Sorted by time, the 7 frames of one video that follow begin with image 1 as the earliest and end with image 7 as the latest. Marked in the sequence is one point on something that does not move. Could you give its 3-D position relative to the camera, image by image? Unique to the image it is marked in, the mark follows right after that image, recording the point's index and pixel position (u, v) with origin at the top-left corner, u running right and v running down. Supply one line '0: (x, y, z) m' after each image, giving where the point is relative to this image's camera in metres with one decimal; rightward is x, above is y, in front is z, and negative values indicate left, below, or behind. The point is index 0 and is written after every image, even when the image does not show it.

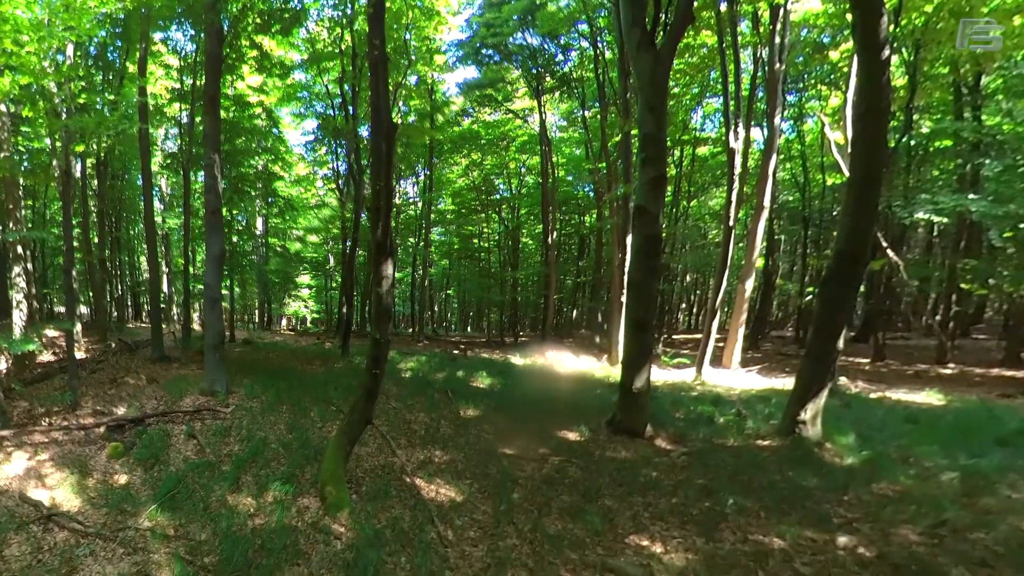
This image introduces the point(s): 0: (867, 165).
0: (+7.8, +2.8, +7.7) m
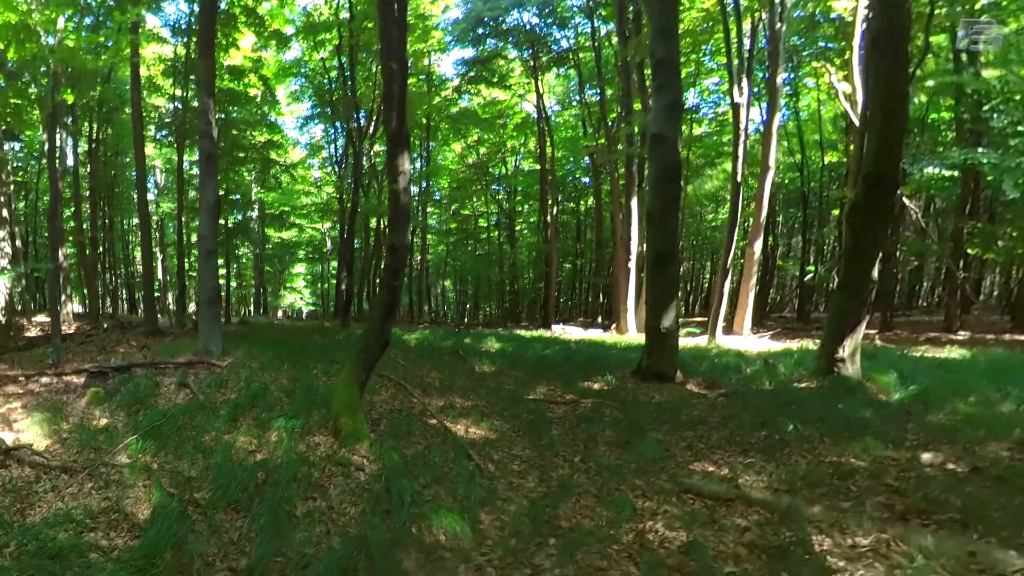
0: (+8.1, +4.4, +7.3) m
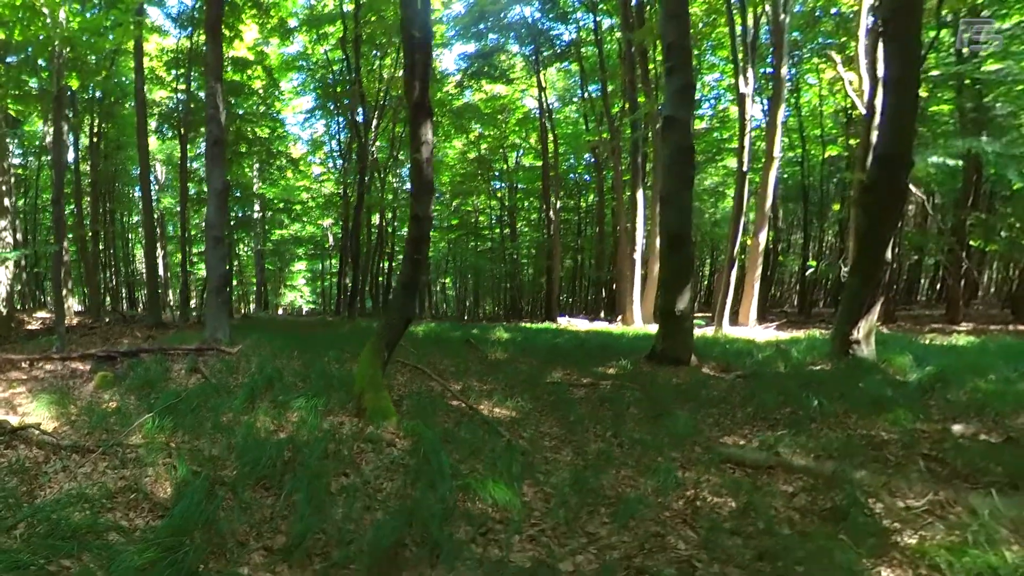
0: (+8.4, +4.8, +7.3) m
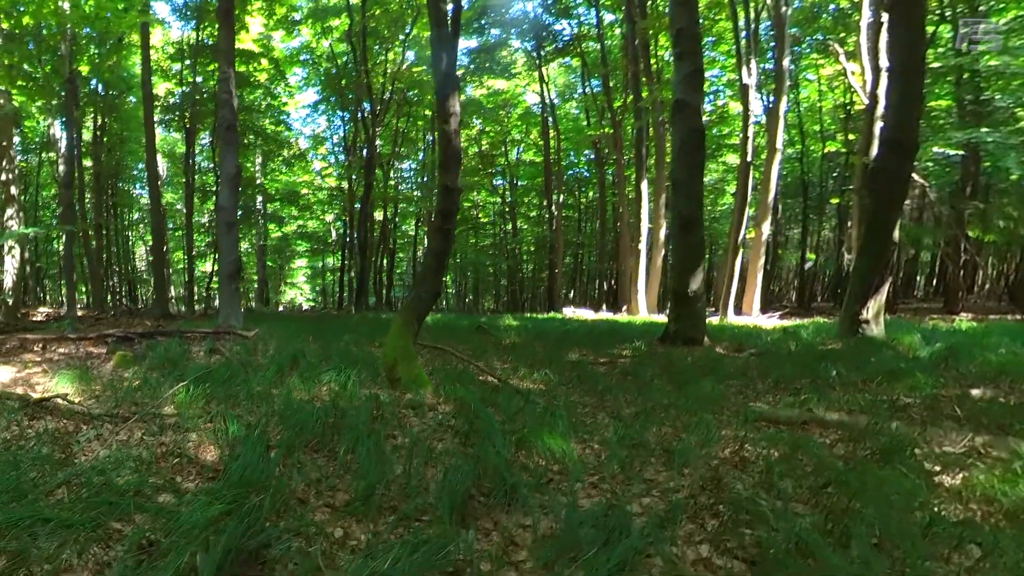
0: (+8.7, +5.2, +7.4) m
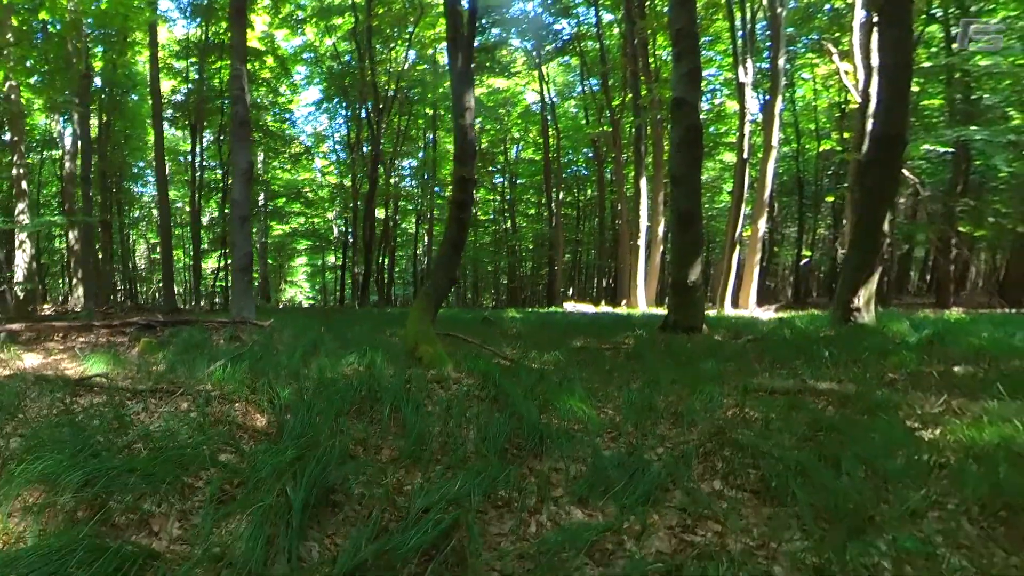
0: (+8.9, +5.5, +7.7) m
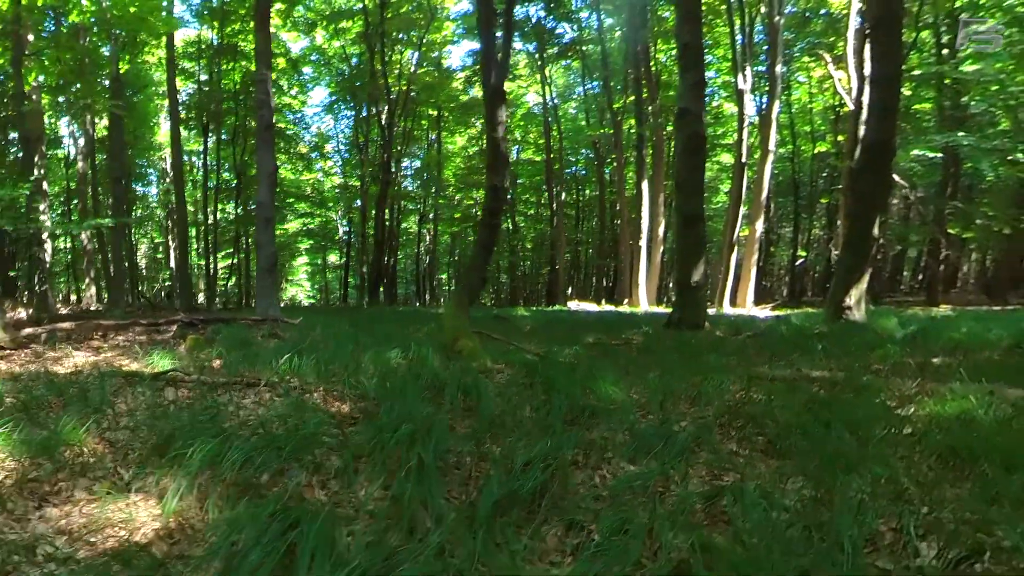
0: (+9.3, +5.5, +8.3) m
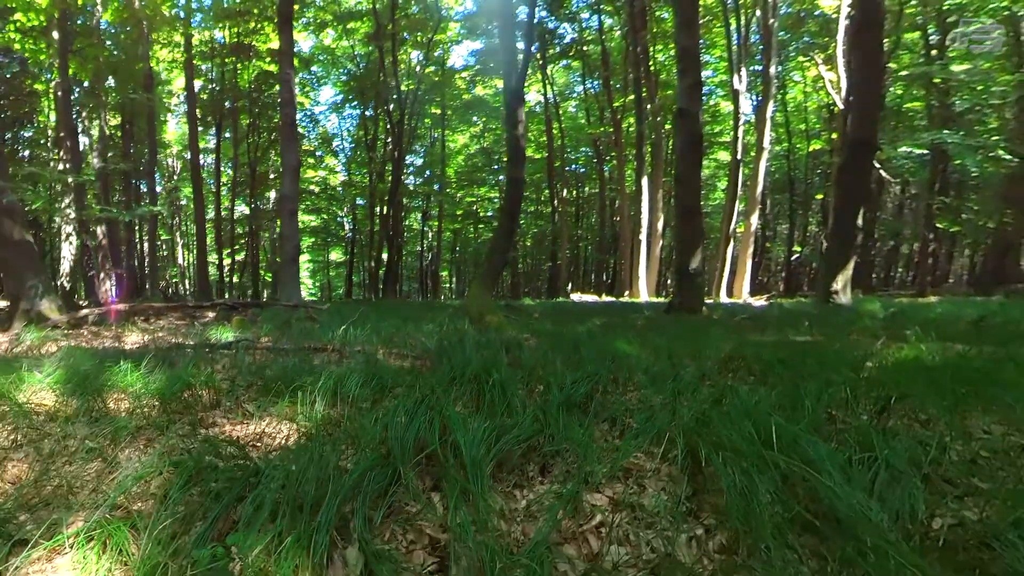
0: (+9.6, +5.9, +8.9) m
